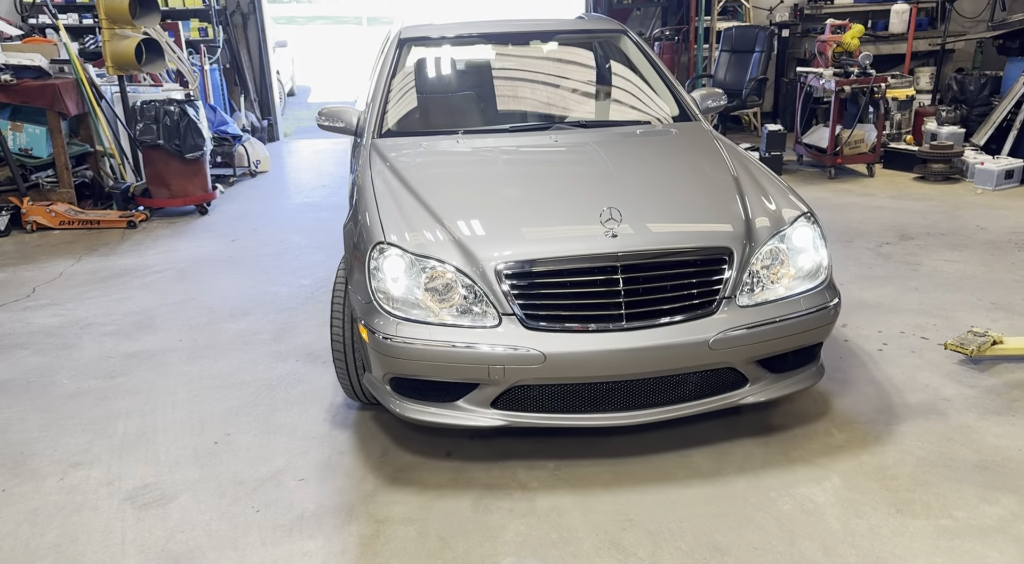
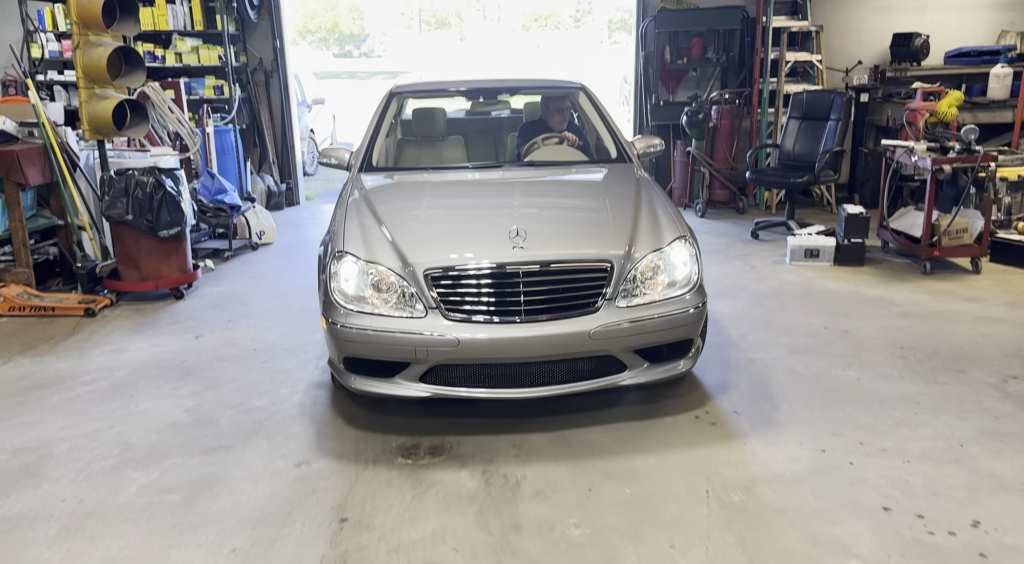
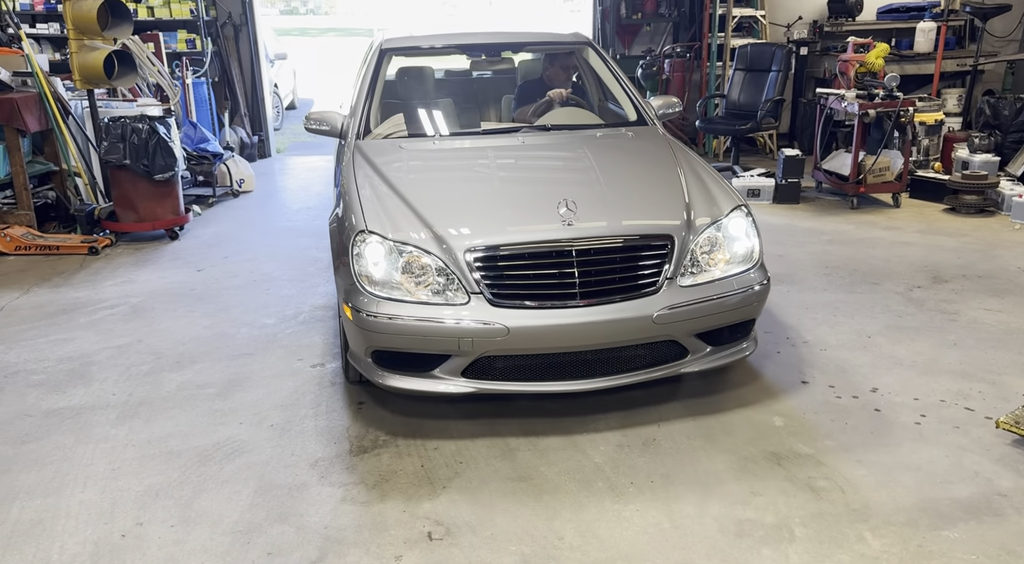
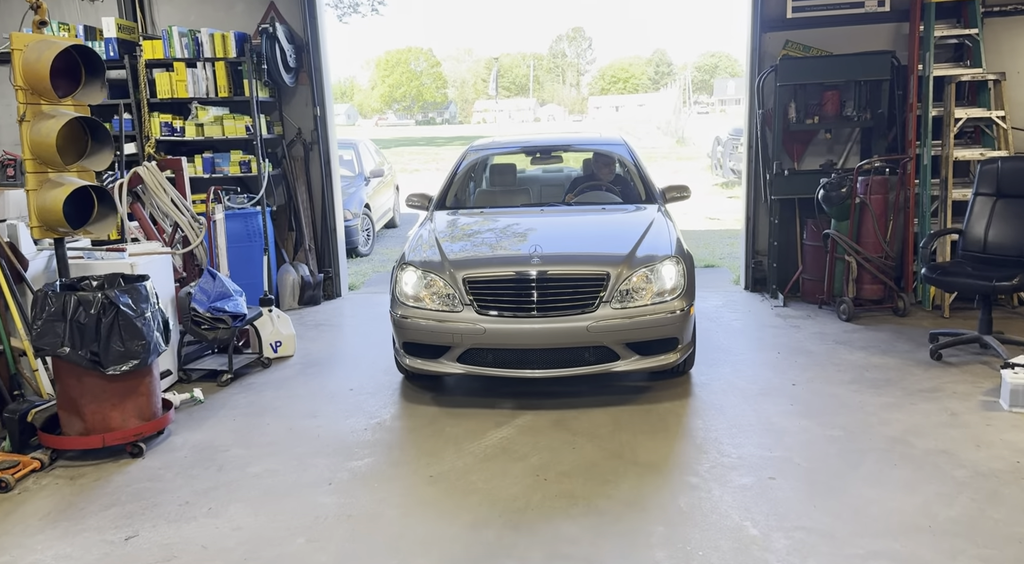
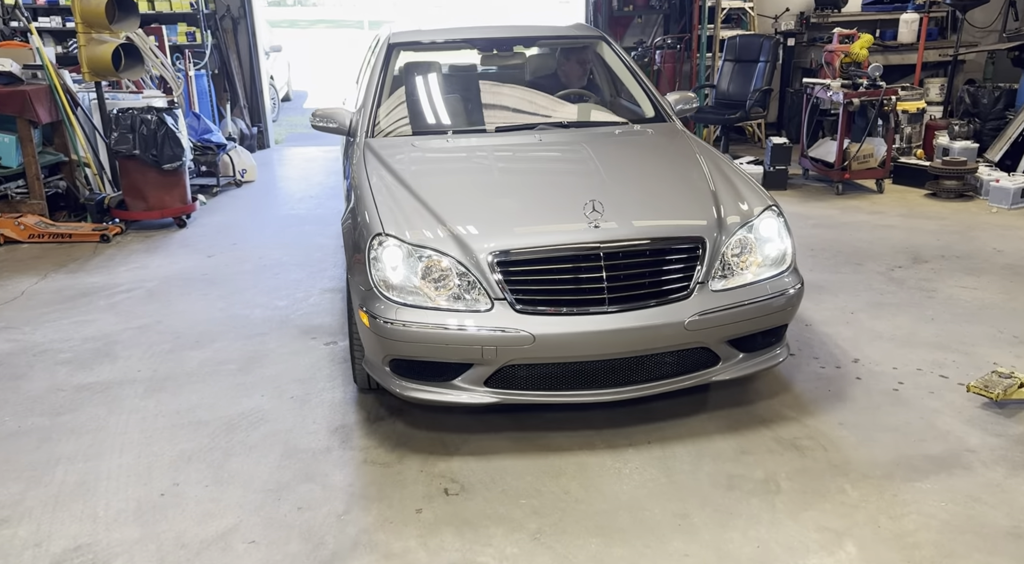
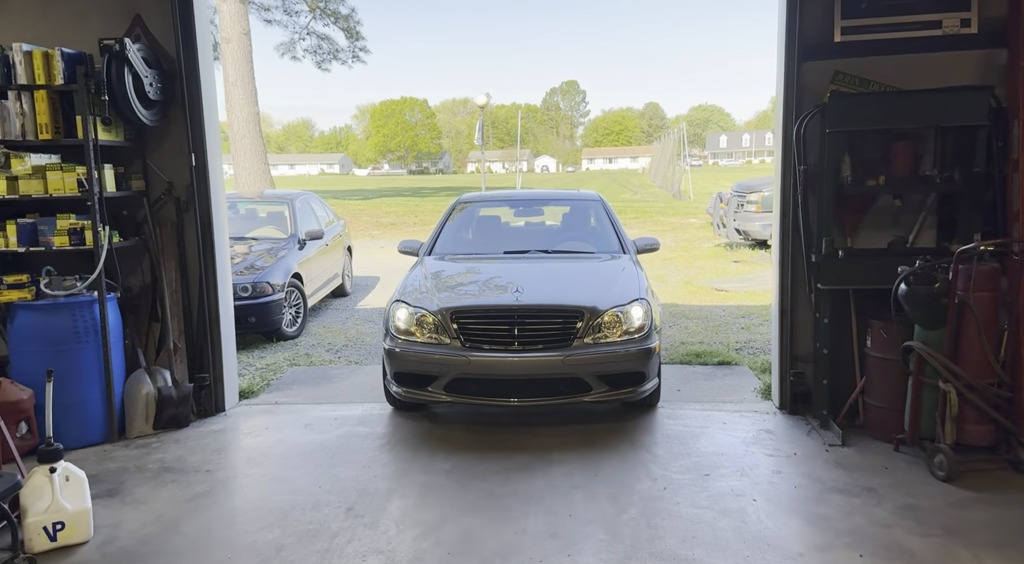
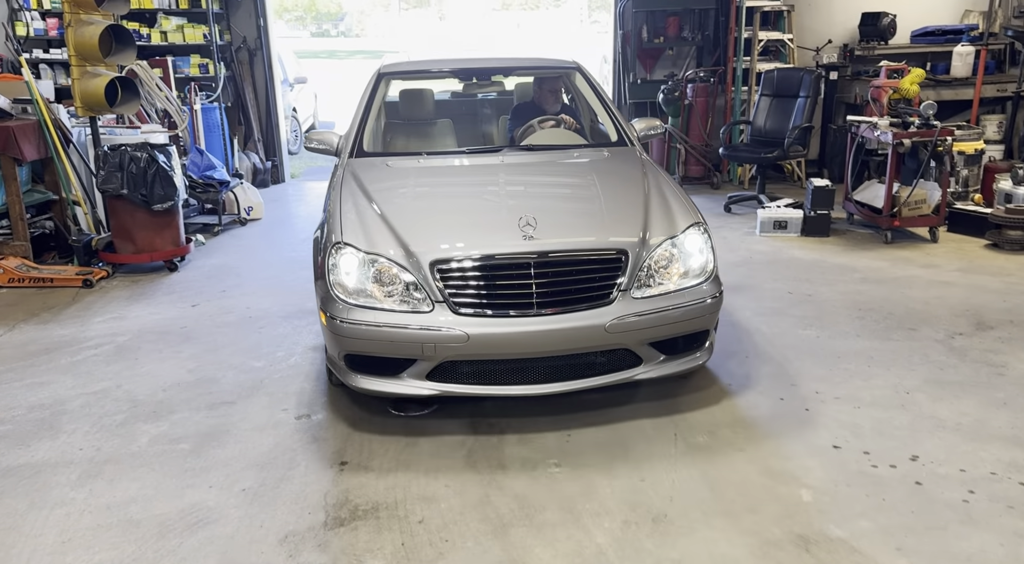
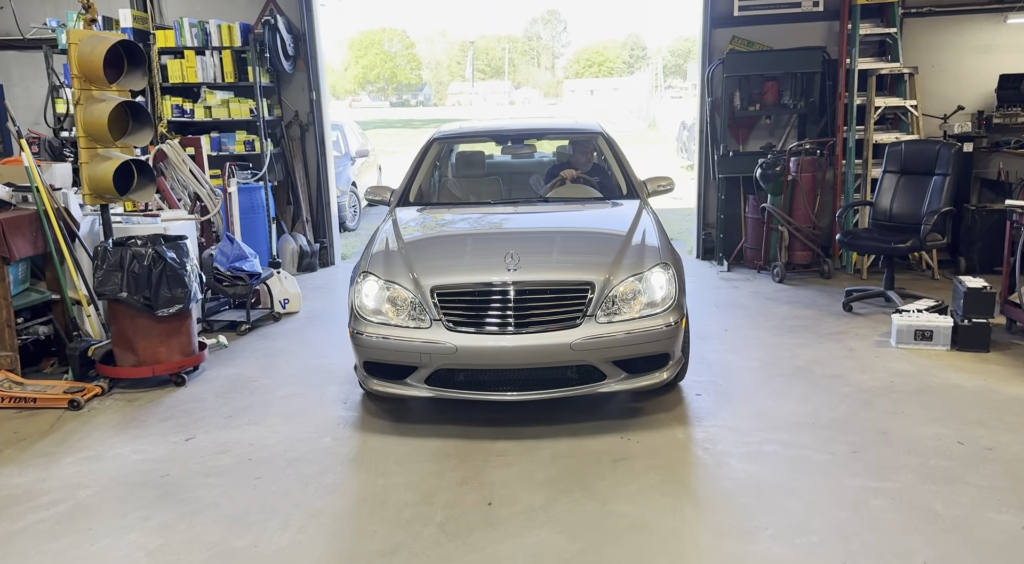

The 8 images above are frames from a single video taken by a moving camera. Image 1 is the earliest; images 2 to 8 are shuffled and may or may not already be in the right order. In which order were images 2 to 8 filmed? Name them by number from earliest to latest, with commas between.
5, 3, 7, 2, 8, 4, 6
